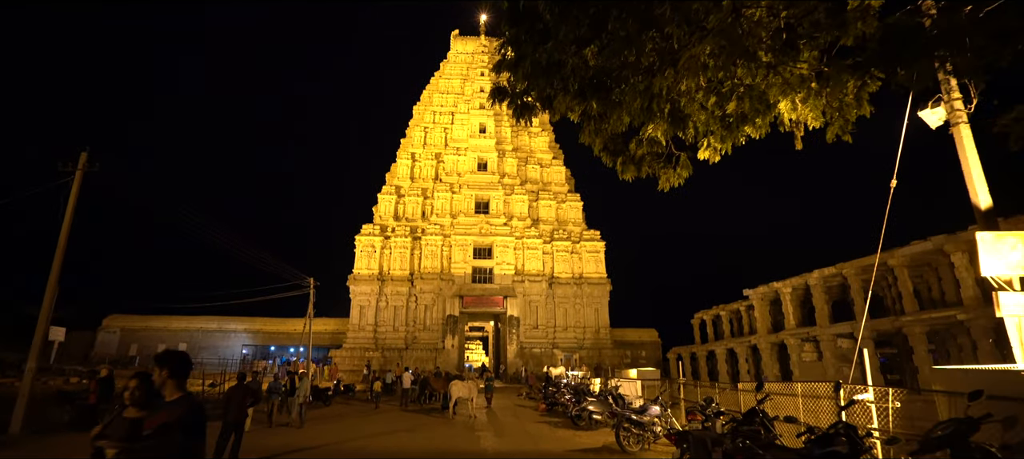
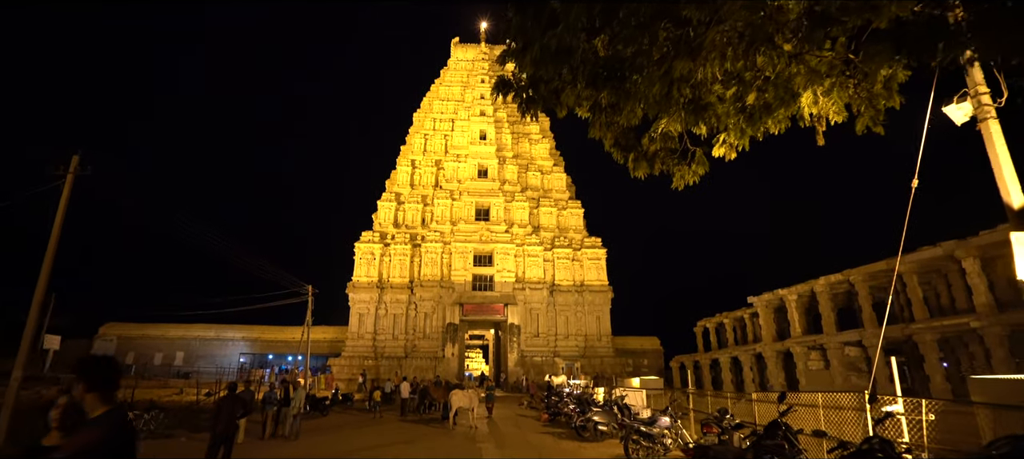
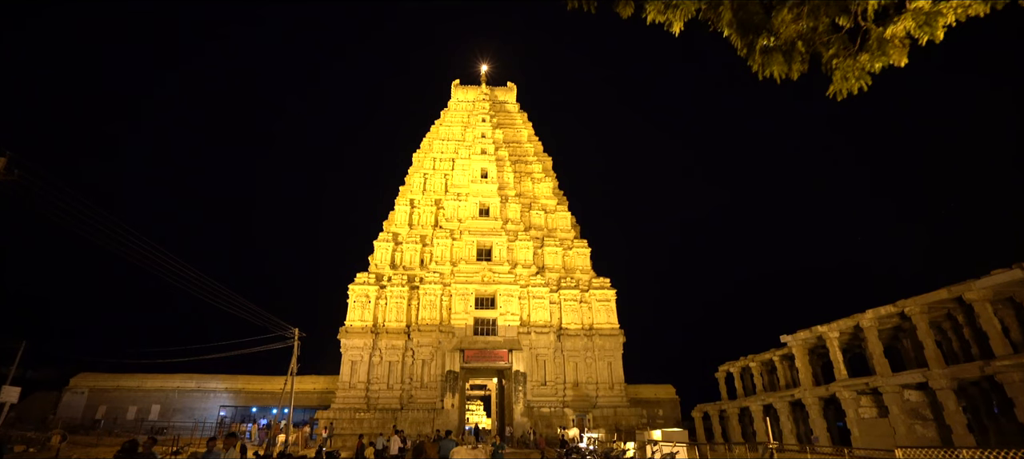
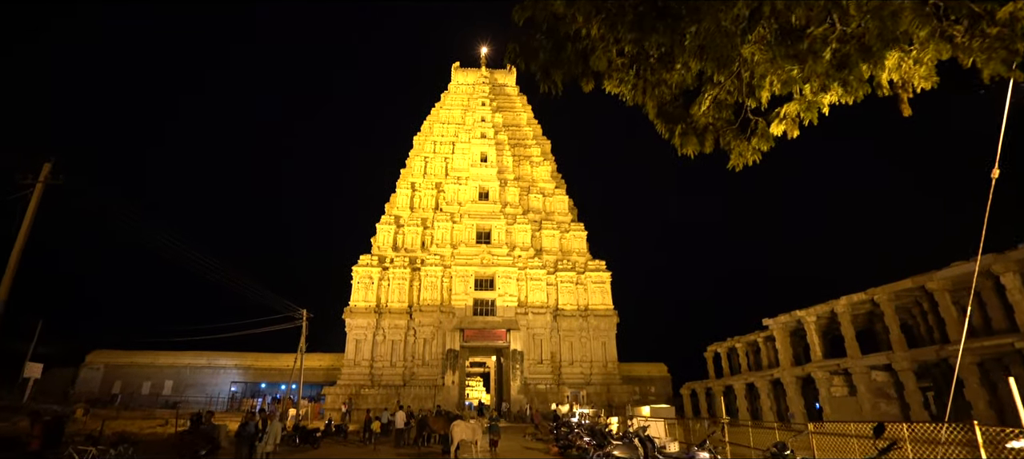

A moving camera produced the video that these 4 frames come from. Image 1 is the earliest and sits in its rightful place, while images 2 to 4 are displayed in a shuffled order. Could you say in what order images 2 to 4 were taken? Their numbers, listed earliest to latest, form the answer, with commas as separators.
2, 4, 3
